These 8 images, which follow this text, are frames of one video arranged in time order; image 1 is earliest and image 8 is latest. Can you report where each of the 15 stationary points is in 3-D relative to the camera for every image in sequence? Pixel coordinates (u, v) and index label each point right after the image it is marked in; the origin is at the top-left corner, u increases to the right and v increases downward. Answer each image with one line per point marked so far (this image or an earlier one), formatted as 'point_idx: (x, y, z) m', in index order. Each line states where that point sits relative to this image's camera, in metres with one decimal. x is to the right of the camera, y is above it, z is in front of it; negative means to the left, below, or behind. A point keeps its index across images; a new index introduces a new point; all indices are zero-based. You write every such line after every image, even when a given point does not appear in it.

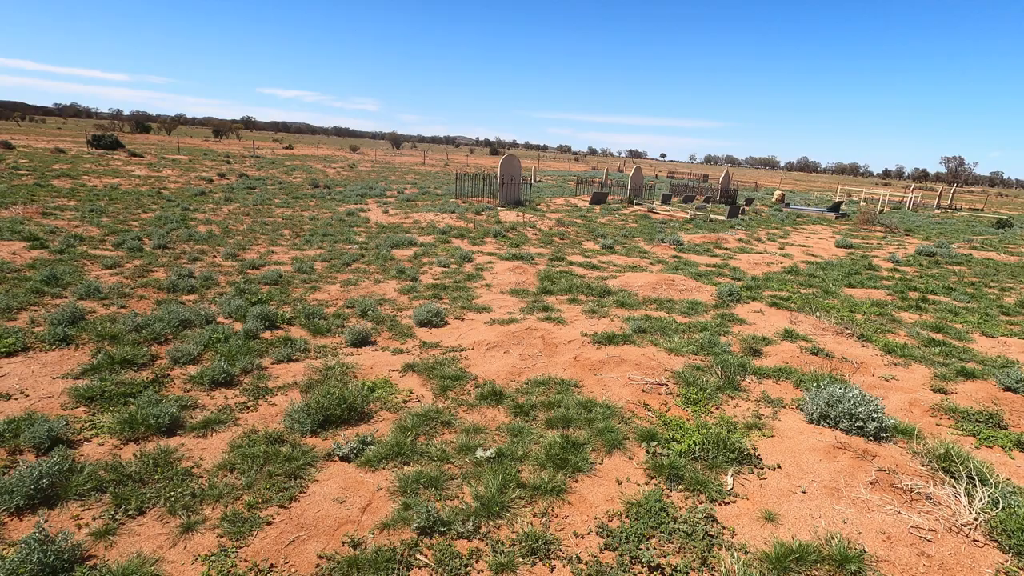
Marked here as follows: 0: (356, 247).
0: (-4.2, +1.1, +14.5) m
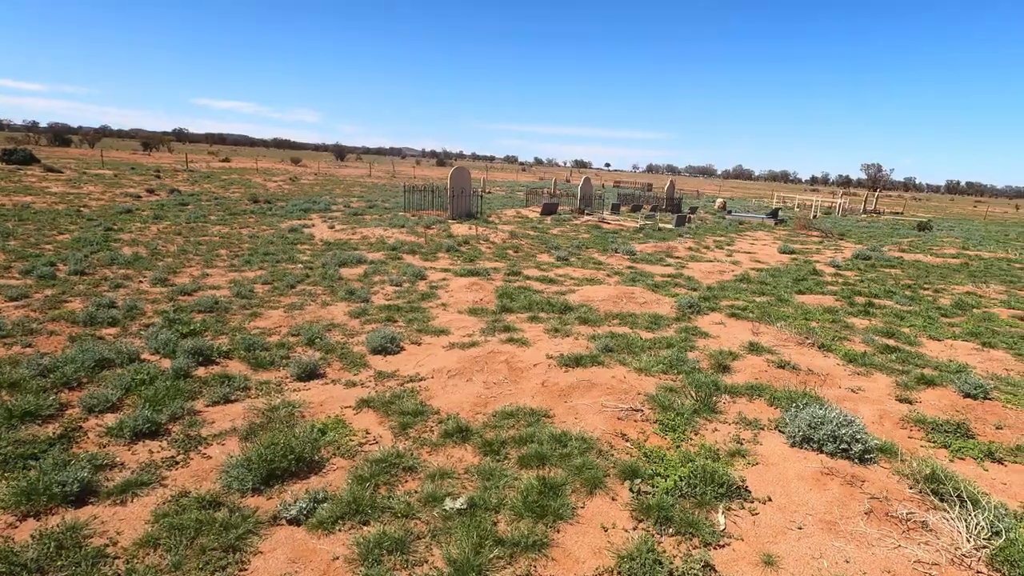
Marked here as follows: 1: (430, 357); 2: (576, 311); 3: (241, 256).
0: (-5.4, +0.5, +13.7) m
1: (-1.2, -1.0, +7.6) m
2: (+1.2, -0.5, +10.1) m
3: (-7.6, +0.9, +15.0) m
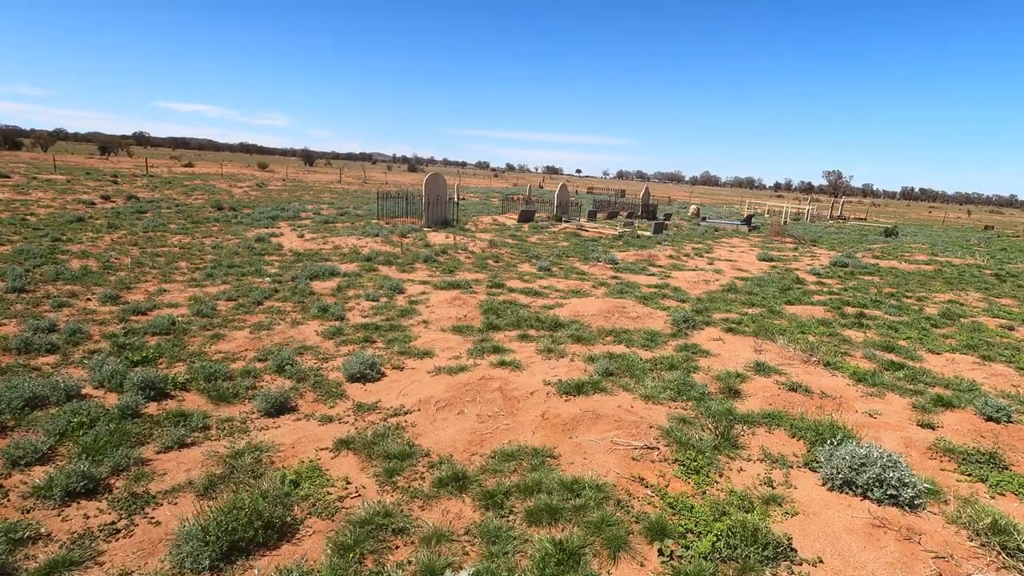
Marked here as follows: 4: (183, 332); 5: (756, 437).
0: (-5.8, +0.2, +12.8) m
1: (-1.2, -1.2, +6.9) m
2: (+1.0, -0.7, +9.5) m
3: (-8.1, +0.5, +14.0) m
4: (-5.4, -0.7, +8.8) m
5: (+2.5, -1.5, +5.5) m
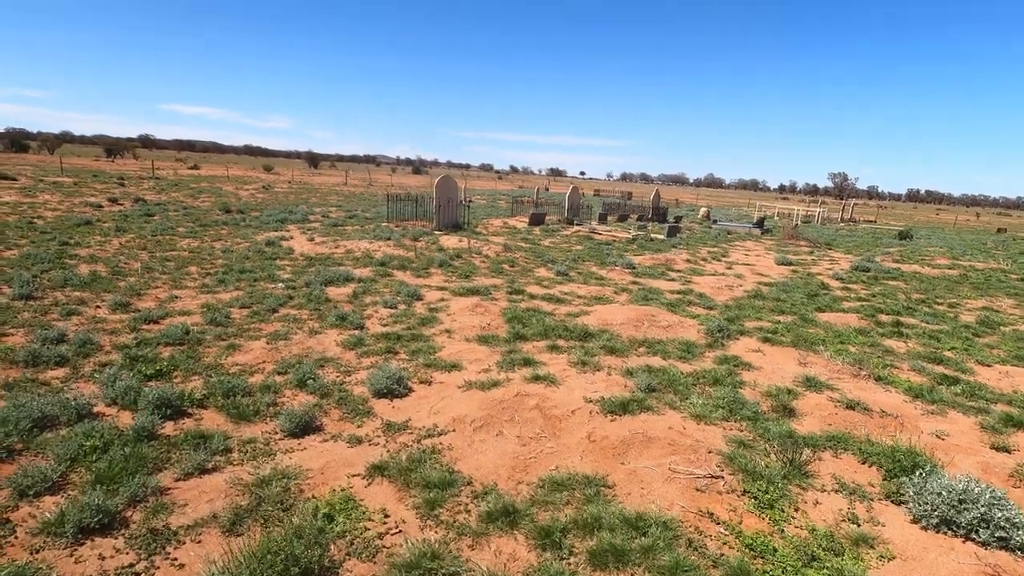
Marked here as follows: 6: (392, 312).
0: (-5.3, 0.0, +12.4) m
1: (-0.8, -1.4, +6.4) m
2: (+1.5, -0.9, +9.1) m
3: (-7.6, +0.4, +13.6) m
4: (-4.9, -0.8, +8.4) m
5: (+3.0, -1.7, +5.1) m
6: (-2.4, -0.5, +10.7) m
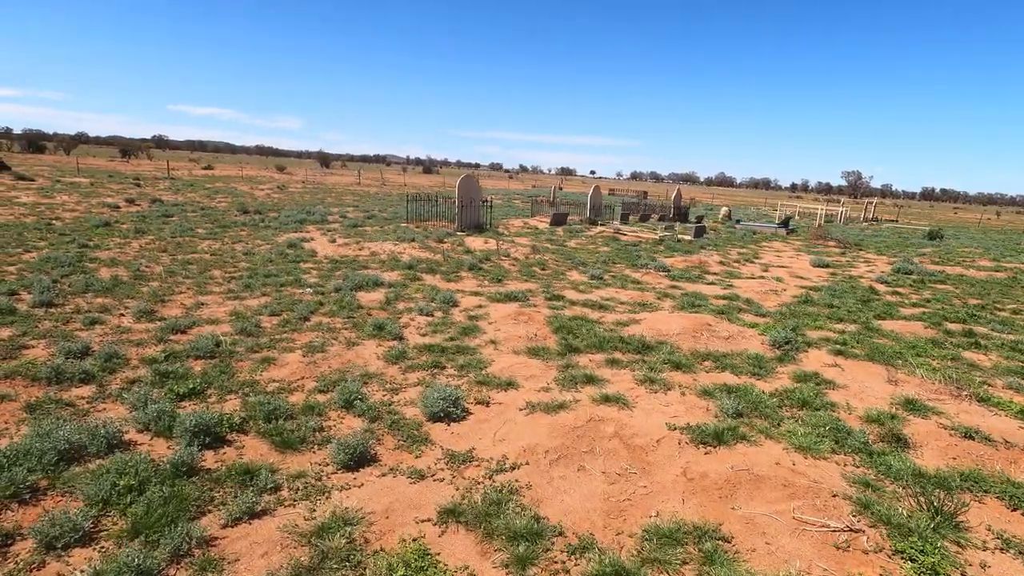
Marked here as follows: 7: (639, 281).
0: (-4.4, -0.1, +11.8) m
1: (0.0, -1.5, +5.8) m
2: (+2.3, -1.0, +8.4) m
3: (-6.7, +0.3, +13.1) m
4: (-4.1, -1.0, +7.8) m
5: (+3.7, -1.8, +4.3) m
6: (-1.5, -0.6, +10.1) m
7: (+3.7, +0.2, +15.7) m
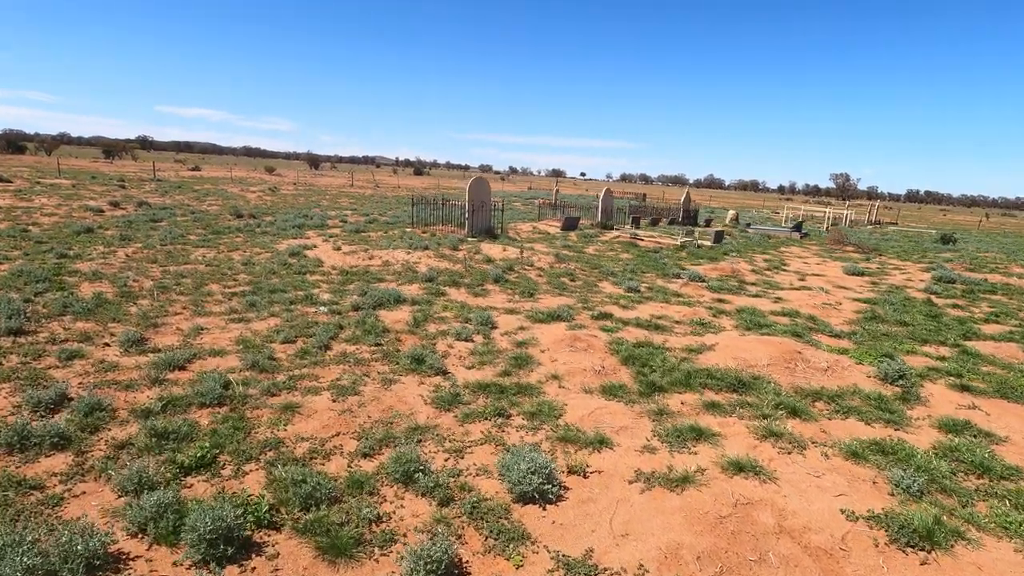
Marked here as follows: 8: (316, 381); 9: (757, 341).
0: (-3.6, -0.5, +10.3) m
1: (+1.0, -1.8, +4.3) m
2: (+3.2, -1.3, +7.0) m
3: (-5.8, -0.1, +11.5) m
4: (-3.2, -1.3, +6.3) m
5: (+4.7, -2.1, +3.0) m
6: (-0.7, -1.0, +8.7) m
7: (+4.5, -0.2, +14.3) m
8: (-2.6, -1.2, +7.1) m
9: (+4.2, -0.9, +9.2) m
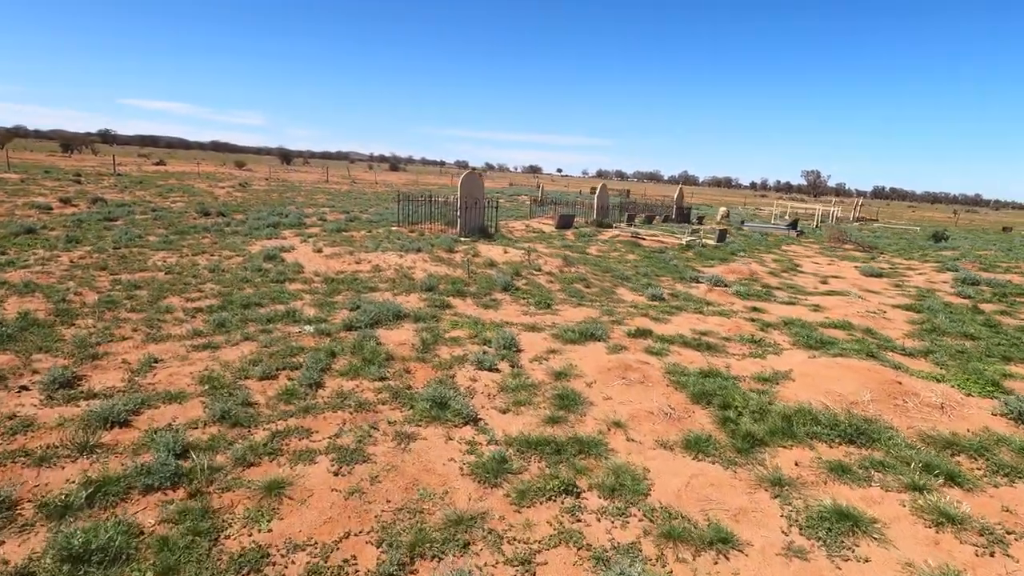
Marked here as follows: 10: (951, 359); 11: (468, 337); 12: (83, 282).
0: (-3.2, -0.7, +8.5) m
1: (+1.7, -2.1, +2.7) m
2: (+3.8, -1.6, +5.5) m
3: (-5.5, -0.4, +9.6) m
4: (-2.6, -1.6, +4.5) m
5: (+5.5, -2.4, +1.5) m
6: (-0.2, -1.2, +7.0) m
7: (+4.7, -0.3, +12.9) m
8: (-2.0, -1.5, +5.3) m
9: (+4.6, -1.1, +7.7) m
10: (+7.2, -1.2, +8.8) m
11: (-0.7, -0.8, +8.7) m
12: (-8.8, +0.1, +11.0) m
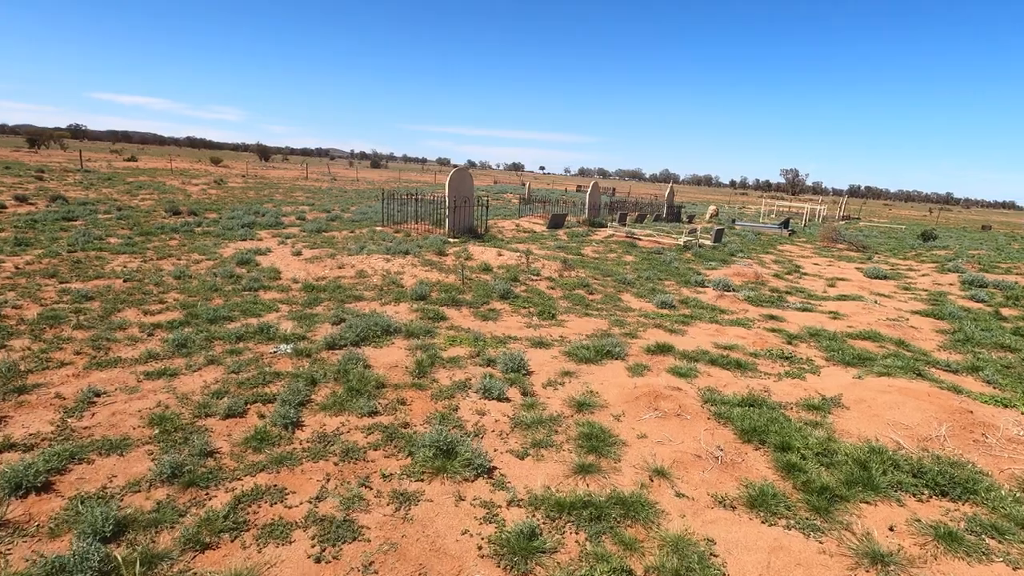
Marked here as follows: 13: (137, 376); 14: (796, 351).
0: (-3.0, -0.9, +7.3) m
1: (+2.0, -2.3, +1.8) m
2: (+4.0, -1.7, +4.5) m
3: (-5.4, -0.6, +8.4) m
4: (-2.3, -1.8, +3.4) m
5: (+5.8, -2.5, +0.7) m
6: (0.0, -1.4, +5.9) m
7: (+4.7, -0.5, +12.0) m
8: (-1.8, -1.7, +4.2) m
9: (+4.8, -1.3, +6.8) m
10: (+7.3, -1.3, +8.0) m
11: (-0.6, -1.0, +7.6) m
12: (-8.8, -0.1, +9.7) m
13: (-4.5, -1.0, +6.4) m
14: (+4.7, -1.0, +8.9) m
